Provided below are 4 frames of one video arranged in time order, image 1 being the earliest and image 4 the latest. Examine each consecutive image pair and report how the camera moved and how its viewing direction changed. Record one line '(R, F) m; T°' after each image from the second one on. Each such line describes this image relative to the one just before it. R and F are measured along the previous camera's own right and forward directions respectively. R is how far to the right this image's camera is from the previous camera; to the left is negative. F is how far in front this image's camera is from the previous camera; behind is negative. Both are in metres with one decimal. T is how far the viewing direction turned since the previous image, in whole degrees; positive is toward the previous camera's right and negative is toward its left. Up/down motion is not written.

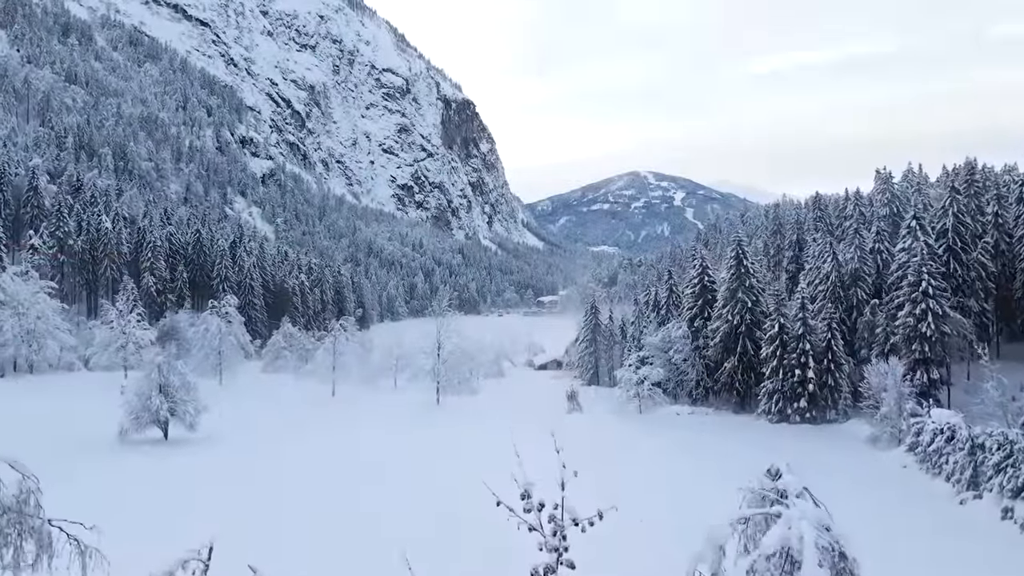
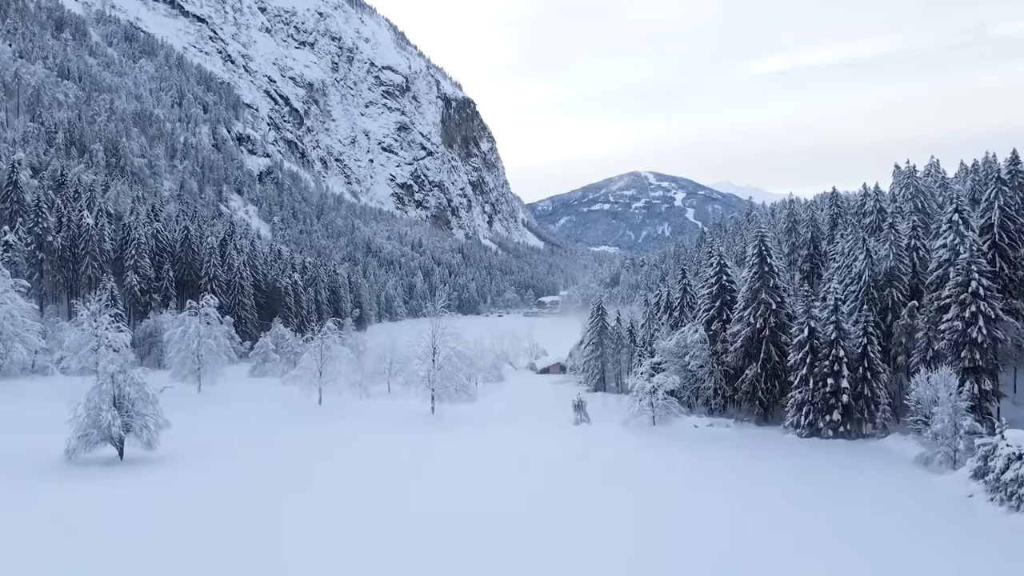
(-0.1, +4.4) m; 0°
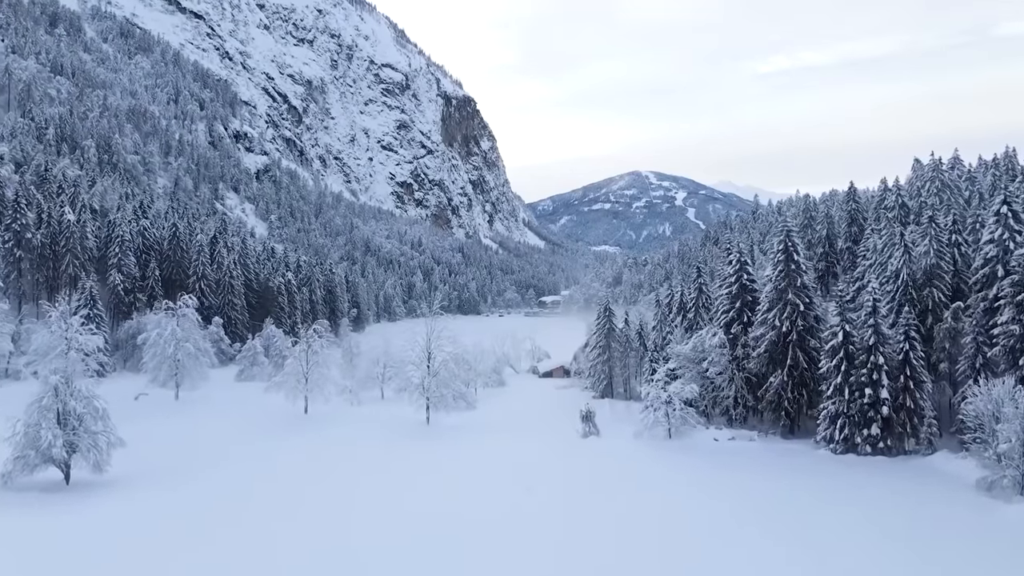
(-0.1, +4.1) m; 0°
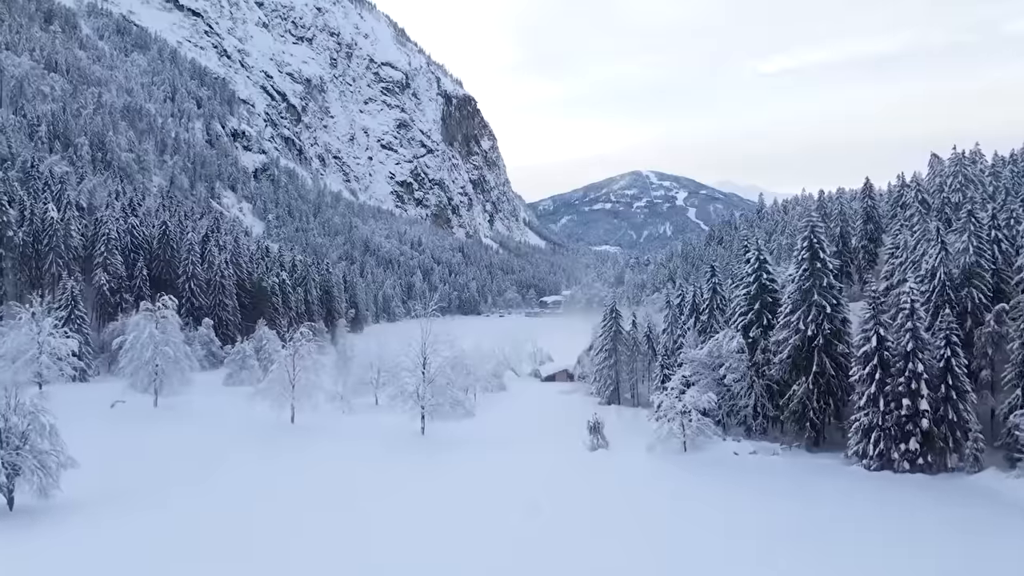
(-0.1, +3.3) m; 0°
